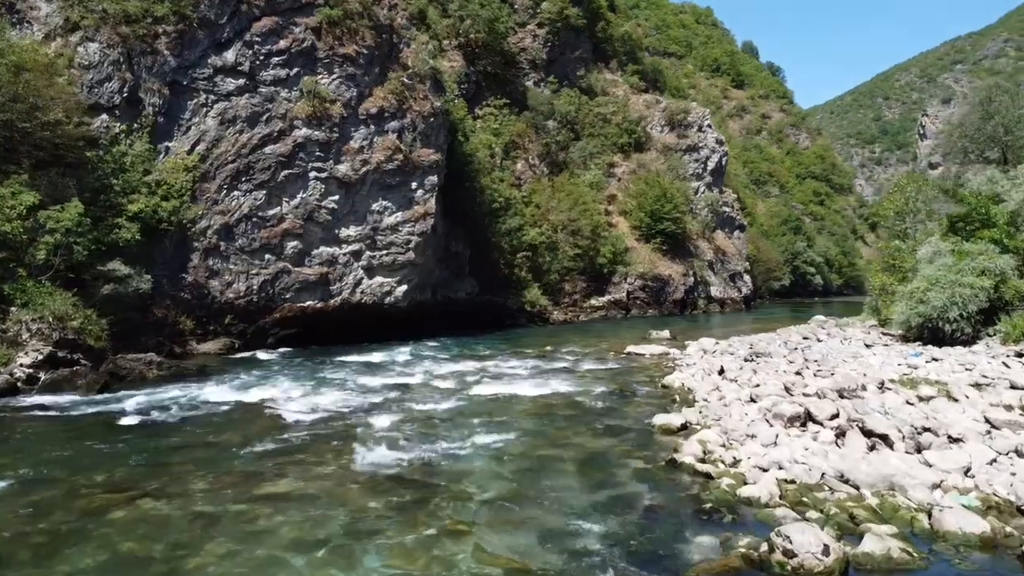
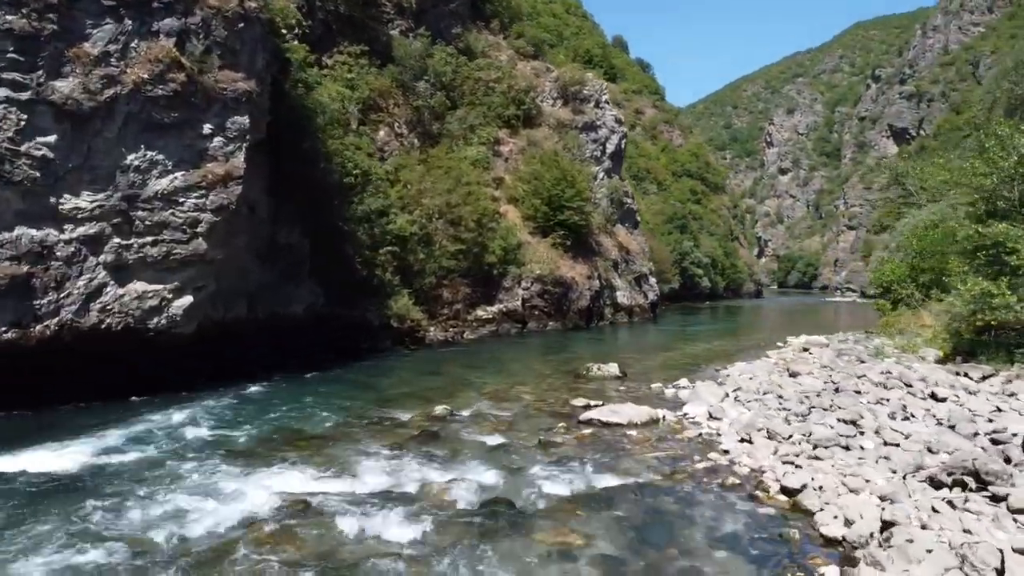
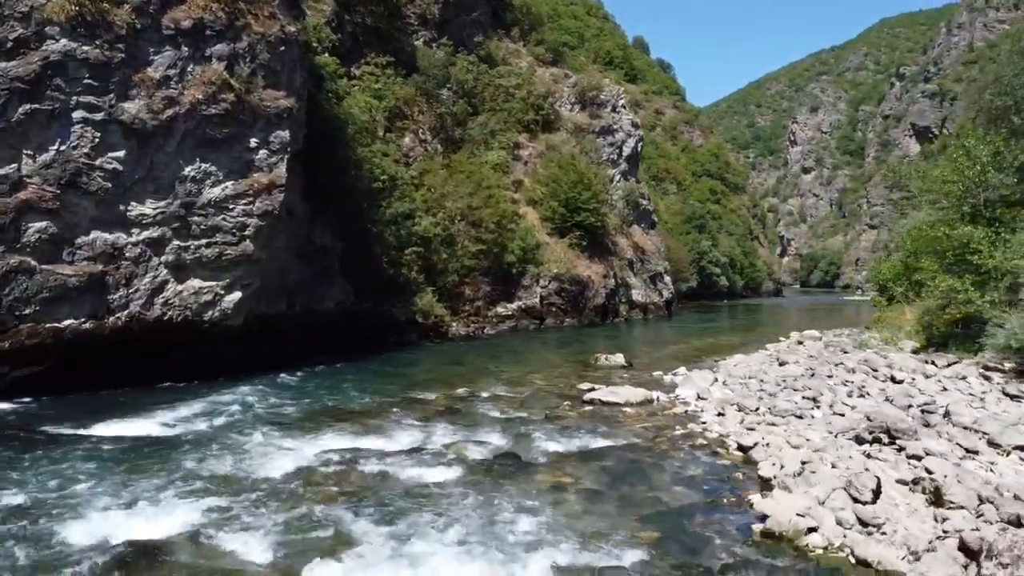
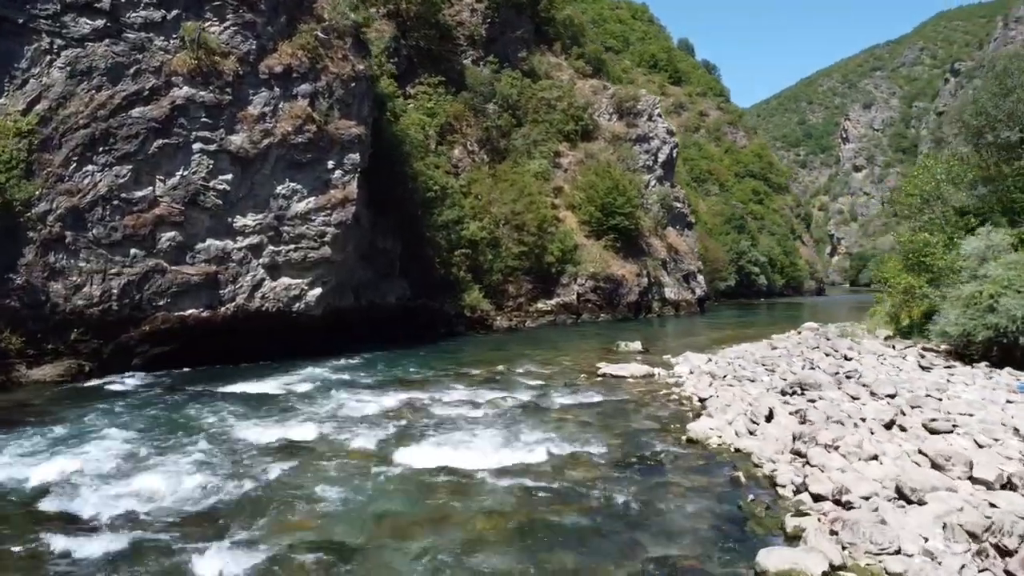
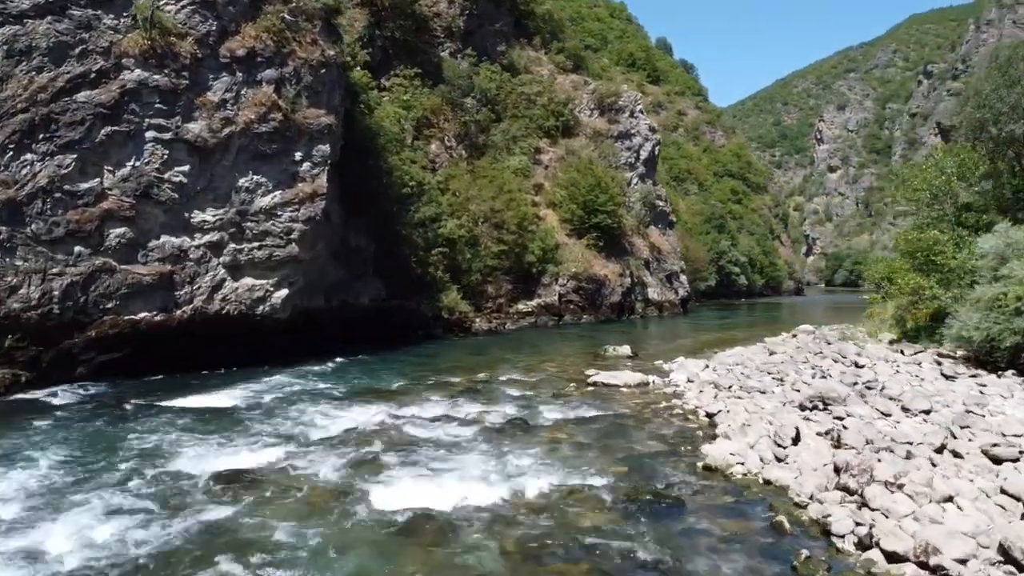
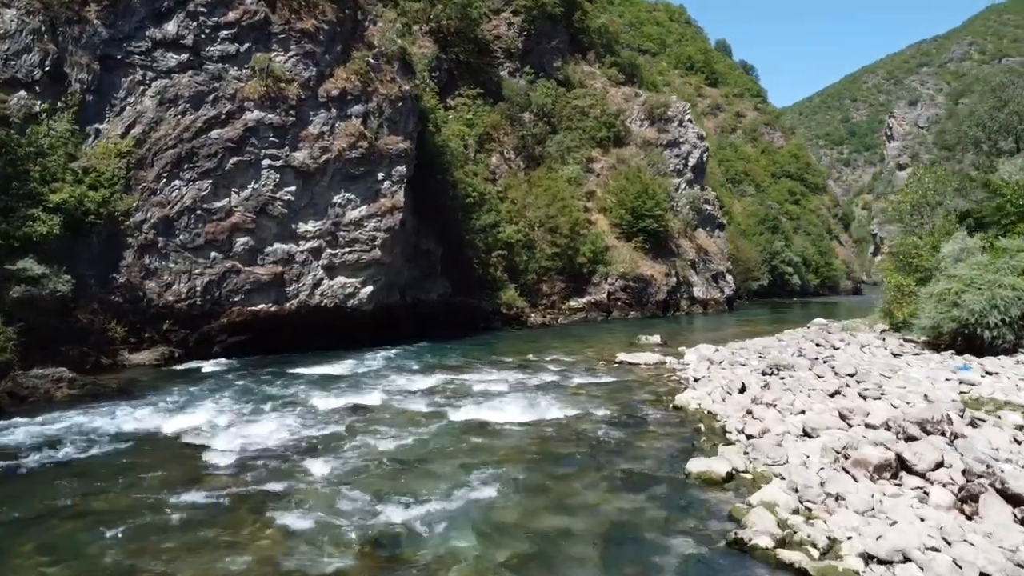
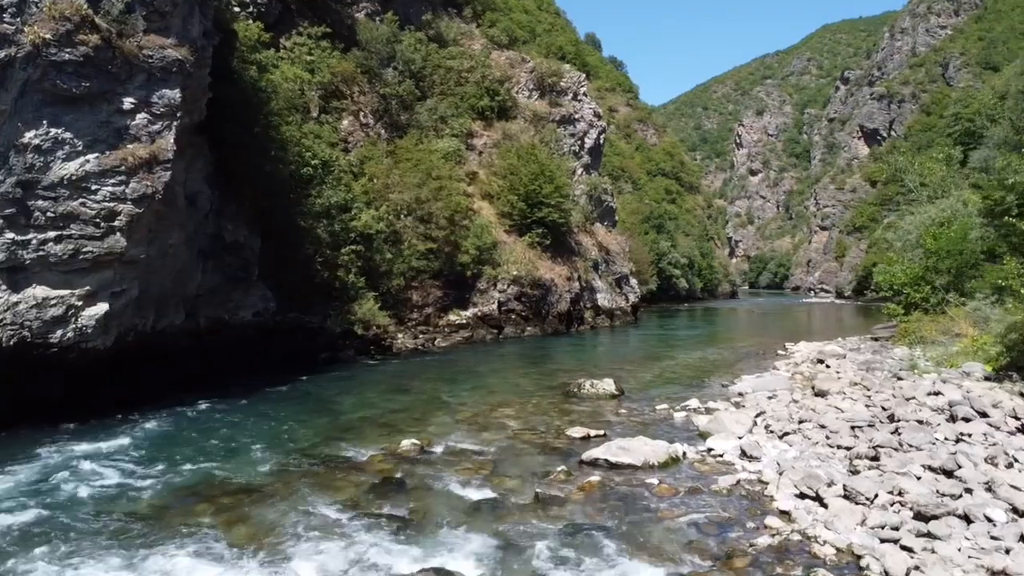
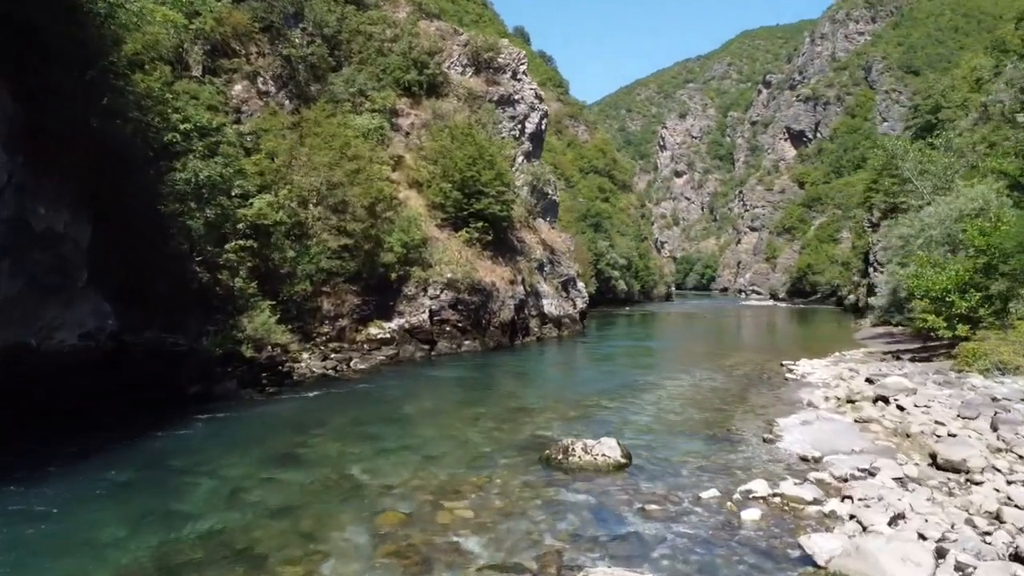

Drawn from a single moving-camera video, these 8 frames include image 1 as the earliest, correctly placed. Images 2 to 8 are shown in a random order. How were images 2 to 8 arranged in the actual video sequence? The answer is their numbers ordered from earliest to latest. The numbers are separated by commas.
6, 4, 5, 3, 2, 7, 8
